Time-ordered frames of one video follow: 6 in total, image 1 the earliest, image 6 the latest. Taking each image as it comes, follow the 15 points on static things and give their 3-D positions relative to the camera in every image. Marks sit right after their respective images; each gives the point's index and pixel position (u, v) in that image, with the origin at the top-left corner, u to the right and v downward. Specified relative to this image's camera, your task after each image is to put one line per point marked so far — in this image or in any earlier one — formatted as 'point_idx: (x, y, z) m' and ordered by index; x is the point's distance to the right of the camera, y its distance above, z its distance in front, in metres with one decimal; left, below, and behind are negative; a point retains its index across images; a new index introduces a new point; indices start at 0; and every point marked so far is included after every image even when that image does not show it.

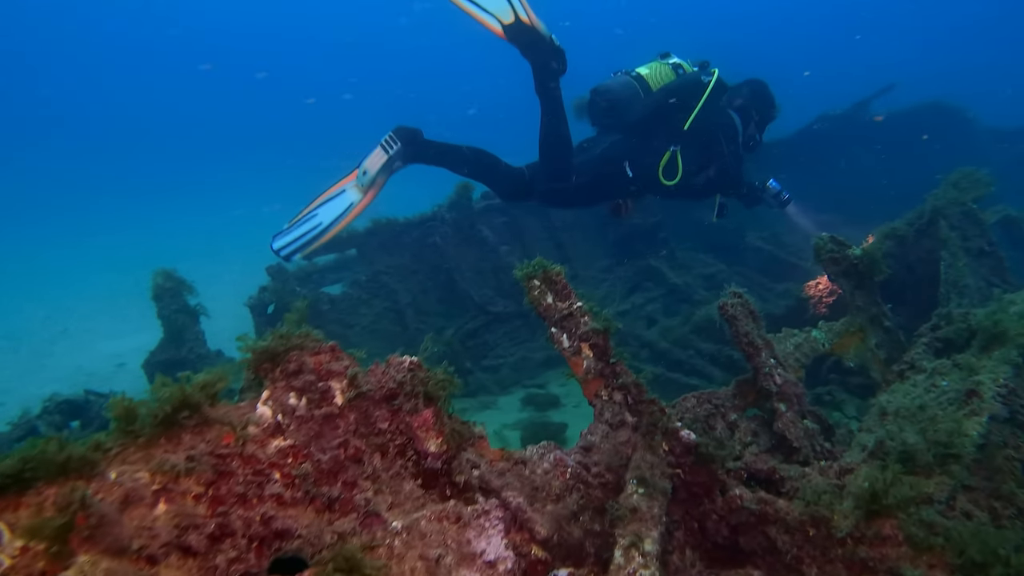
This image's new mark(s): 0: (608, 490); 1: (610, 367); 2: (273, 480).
0: (+0.7, -1.4, +3.5) m
1: (+0.7, -0.6, +3.9) m
2: (-1.1, -0.9, +2.5) m
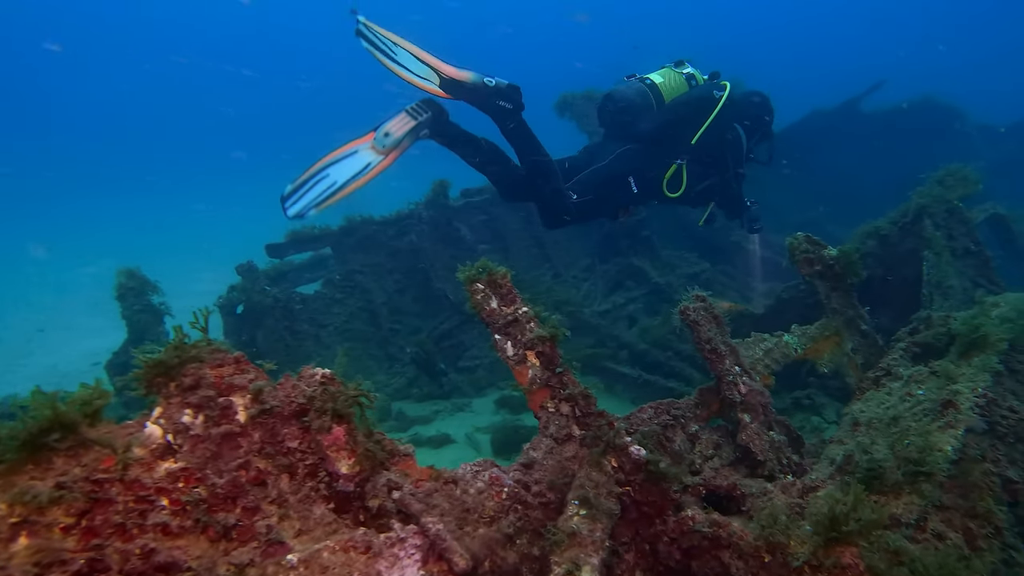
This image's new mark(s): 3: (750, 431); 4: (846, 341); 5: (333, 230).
0: (+0.2, -1.4, +3.2) m
1: (+0.3, -0.6, +3.6) m
2: (-1.5, -1.0, +2.2) m
3: (+1.9, -1.1, +3.9) m
4: (+3.3, -0.5, +5.0) m
5: (-3.5, +1.1, +9.7) m
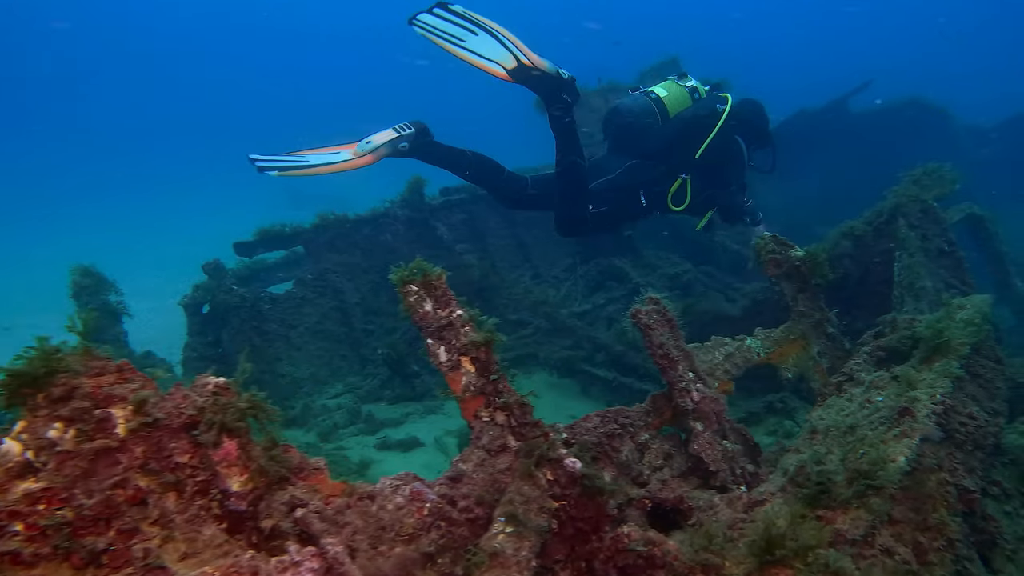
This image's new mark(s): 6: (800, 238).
0: (-0.2, -1.4, +3.0) m
1: (-0.1, -0.6, +3.4) m
2: (-2.0, -1.0, +2.0) m
3: (+1.4, -1.1, +3.7) m
4: (+2.8, -0.5, +4.8) m
5: (-3.9, +1.1, +9.5) m
6: (+7.5, +1.3, +13.4) m
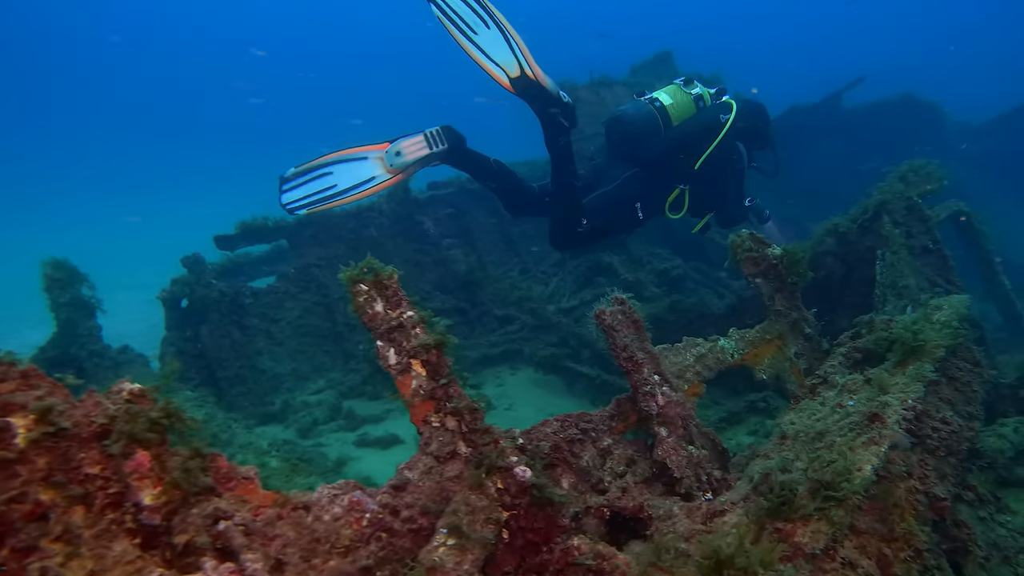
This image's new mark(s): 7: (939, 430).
0: (-0.5, -1.4, +2.9) m
1: (-0.4, -0.6, +3.3) m
2: (-2.3, -1.0, +1.9) m
3: (+1.1, -1.1, +3.6) m
4: (+2.6, -0.5, +4.7) m
5: (-4.1, +1.2, +9.4) m
6: (+7.3, +1.4, +13.2) m
7: (+3.0, -1.0, +3.6) m
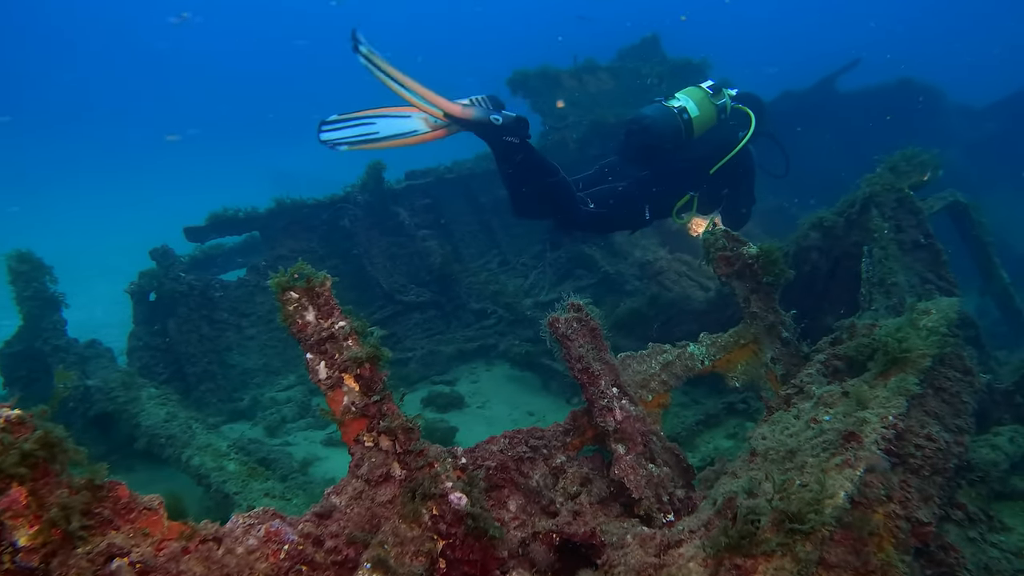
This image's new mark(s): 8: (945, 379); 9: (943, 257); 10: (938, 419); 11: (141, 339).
0: (-0.9, -1.5, +2.7) m
1: (-0.8, -0.7, +3.0) m
2: (-2.7, -1.1, +1.7) m
3: (+0.7, -1.2, +3.4) m
4: (+2.2, -0.6, +4.4) m
5: (-4.5, +1.4, +9.1) m
6: (+6.9, +1.6, +12.9) m
7: (+2.7, -1.0, +3.3) m
8: (+3.3, -0.7, +3.9) m
9: (+4.9, +0.3, +5.8) m
10: (+3.0, -0.9, +3.6) m
11: (-5.7, -0.8, +7.9) m
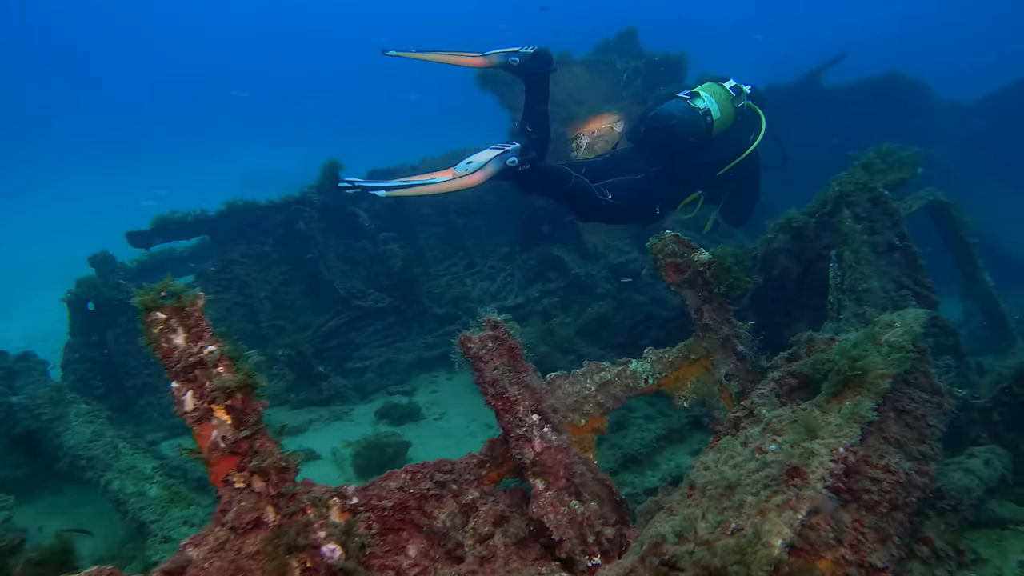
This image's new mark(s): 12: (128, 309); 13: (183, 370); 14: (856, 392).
0: (-1.4, -1.6, +2.3) m
1: (-1.4, -0.8, +2.6) m
2: (-3.2, -1.2, +1.3) m
3: (+0.2, -1.3, +3.0) m
4: (+1.6, -0.6, +4.1) m
5: (-5.1, +1.3, +8.7) m
6: (+6.3, +1.6, +12.6) m
7: (+2.1, -1.1, +3.0) m
8: (+2.7, -0.8, +3.5) m
9: (+4.4, +0.3, +5.5) m
10: (+2.5, -1.0, +3.3) m
11: (-6.3, -0.9, +7.5) m
12: (-5.7, -0.3, +7.6) m
13: (-1.7, -0.4, +2.7) m
14: (+2.2, -0.7, +3.2) m
